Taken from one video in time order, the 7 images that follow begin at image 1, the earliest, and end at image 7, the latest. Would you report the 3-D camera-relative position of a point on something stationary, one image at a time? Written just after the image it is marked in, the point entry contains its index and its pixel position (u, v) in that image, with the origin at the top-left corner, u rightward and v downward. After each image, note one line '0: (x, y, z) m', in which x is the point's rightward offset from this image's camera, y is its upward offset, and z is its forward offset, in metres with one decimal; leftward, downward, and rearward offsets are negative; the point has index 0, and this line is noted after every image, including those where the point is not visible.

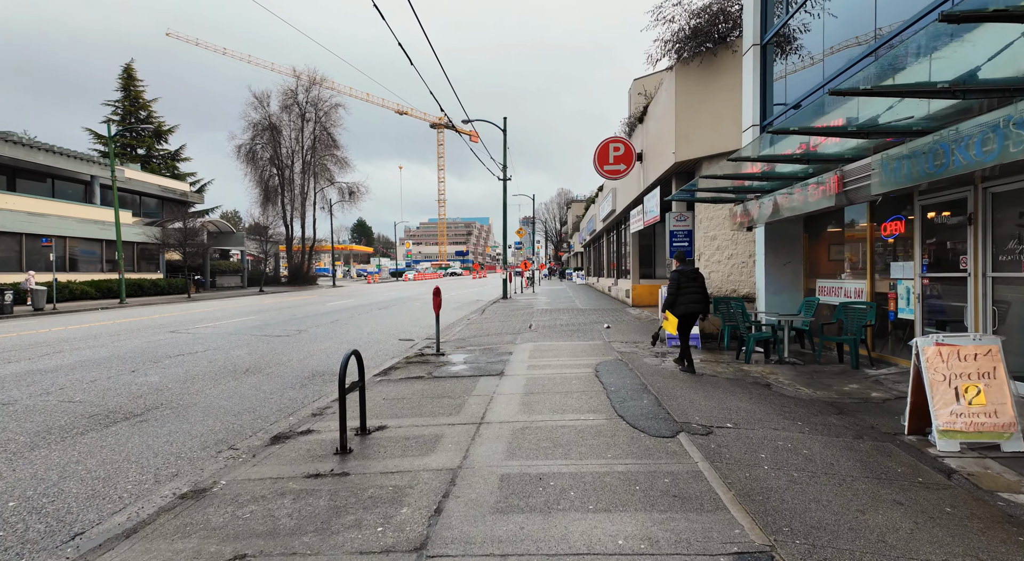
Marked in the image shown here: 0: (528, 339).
0: (+0.4, -1.3, +11.7) m
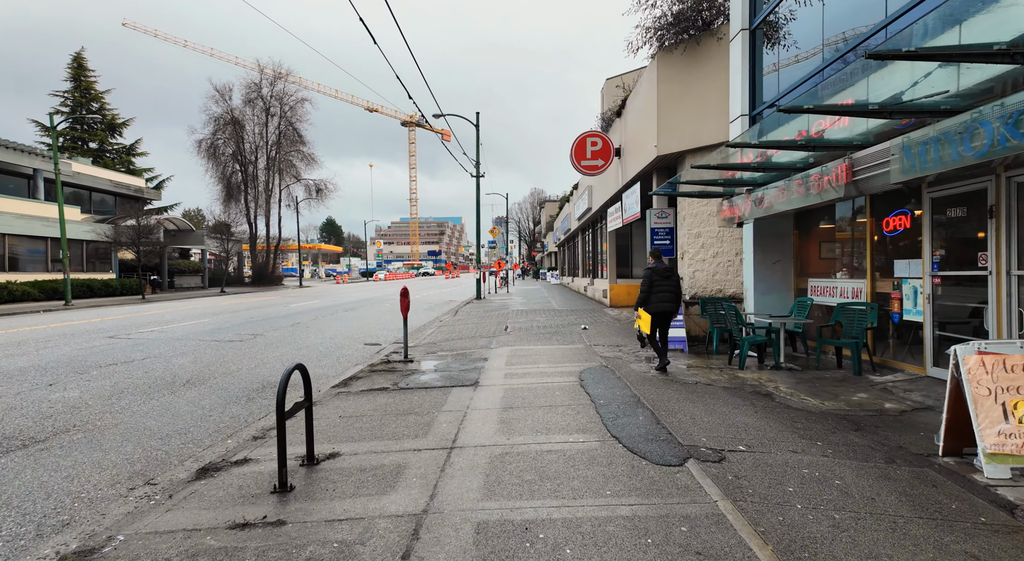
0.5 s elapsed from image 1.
0: (-0.2, -1.3, +10.9) m
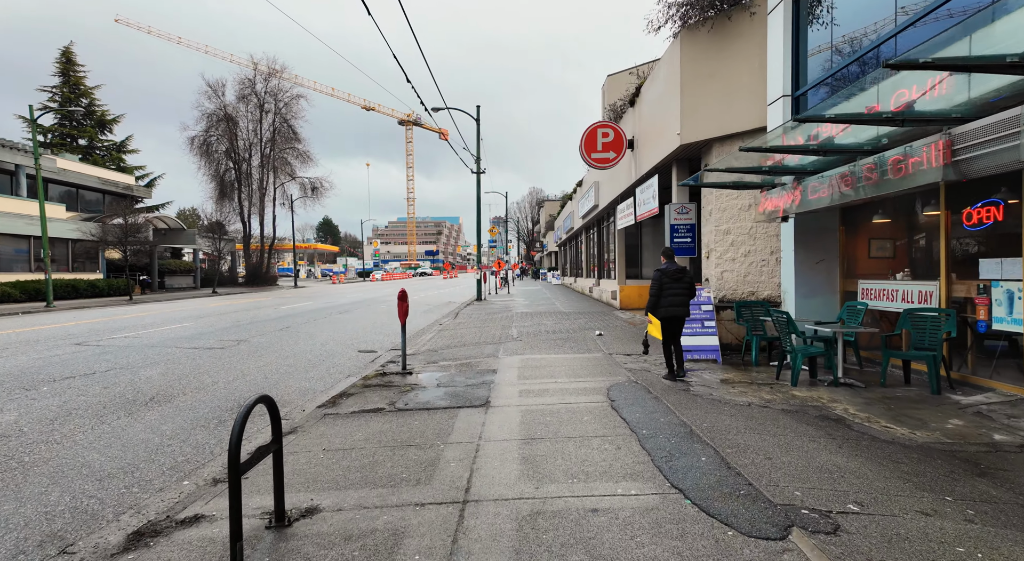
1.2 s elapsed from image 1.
0: (0.0, -1.3, +9.9) m
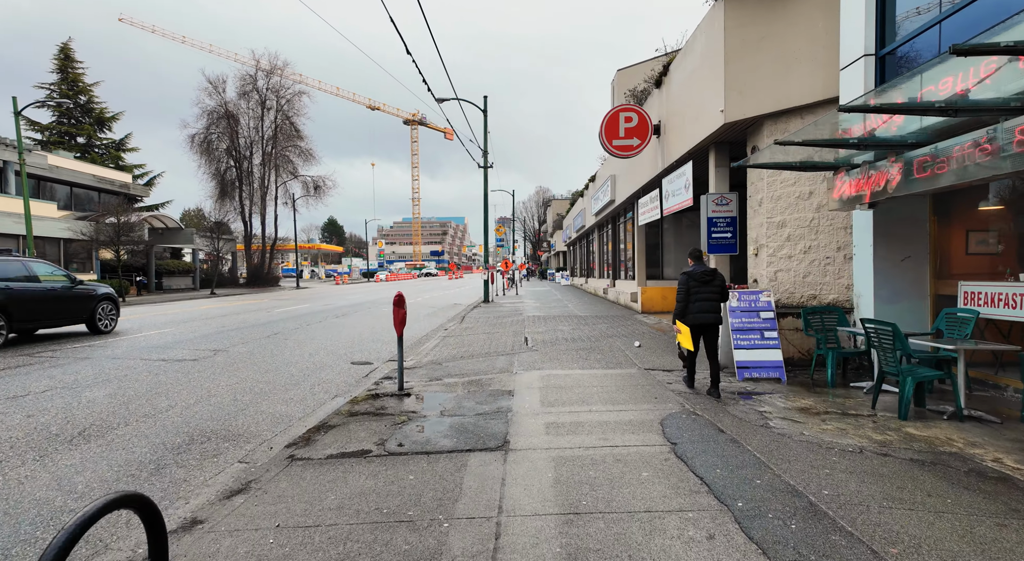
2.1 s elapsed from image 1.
0: (+0.3, -1.3, +8.4) m
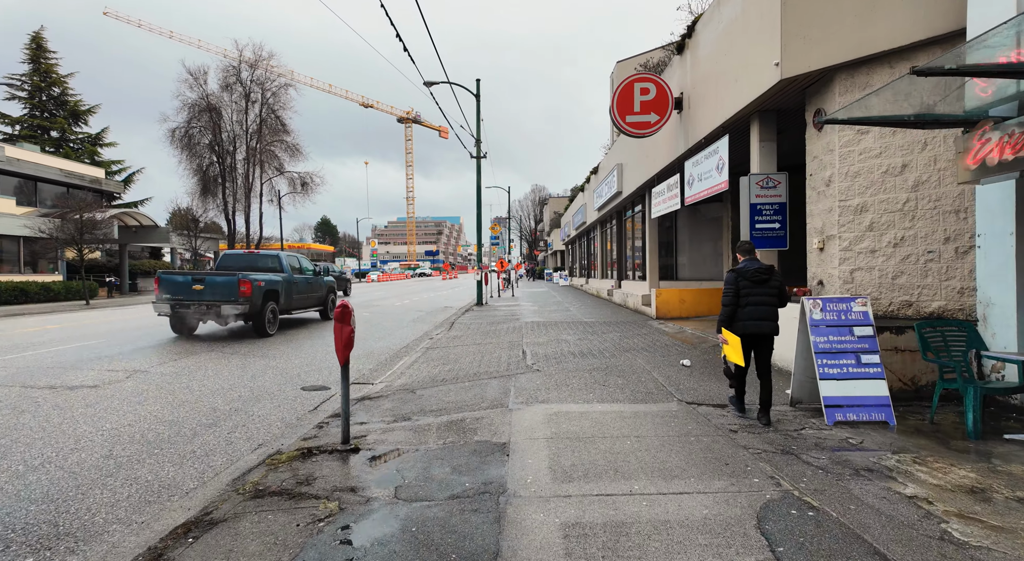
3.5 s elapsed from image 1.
0: (+0.2, -1.3, +6.3) m
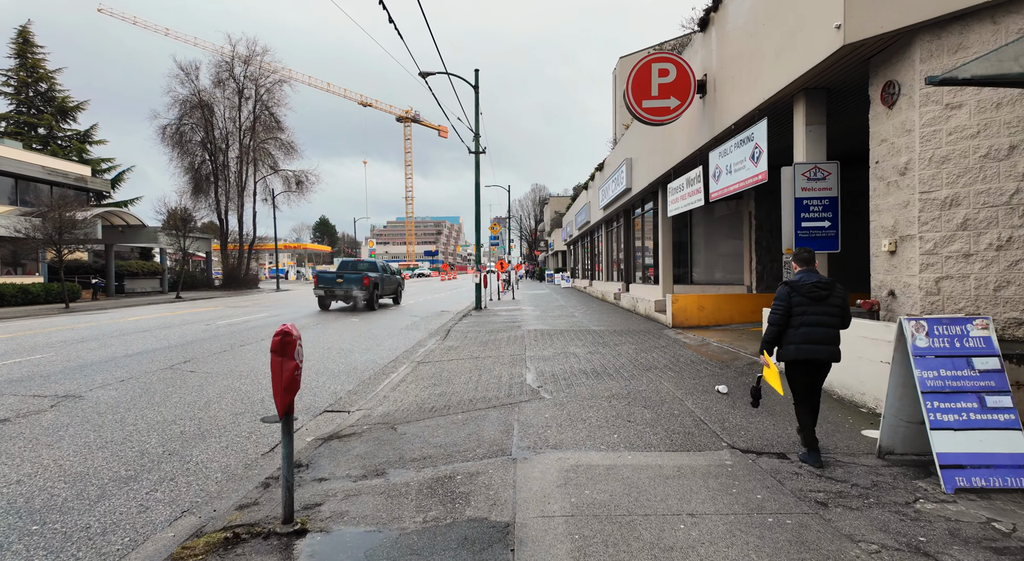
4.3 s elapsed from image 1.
0: (+0.2, -1.4, +5.1) m
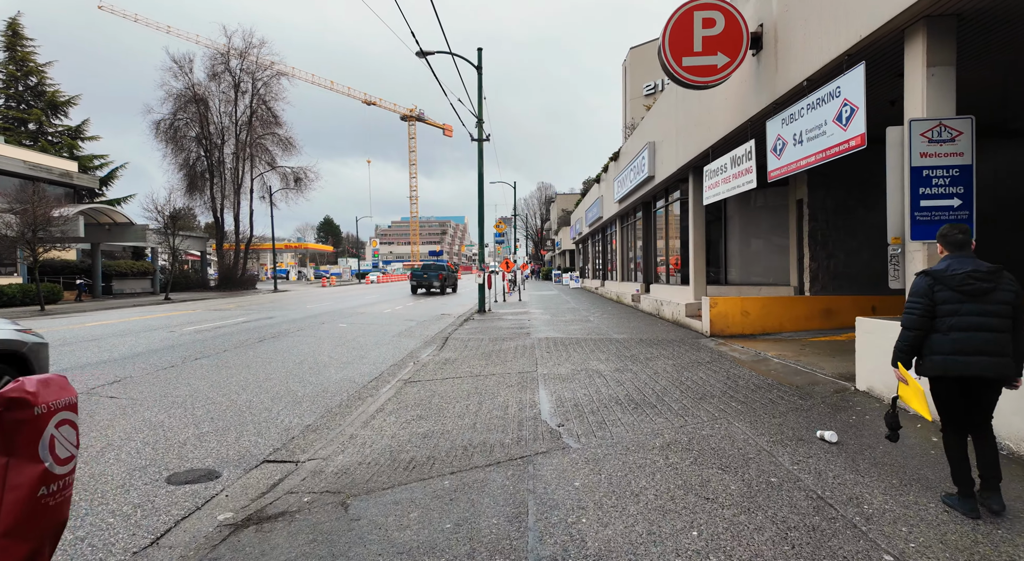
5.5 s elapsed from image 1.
0: (+0.3, -1.4, +3.1) m
